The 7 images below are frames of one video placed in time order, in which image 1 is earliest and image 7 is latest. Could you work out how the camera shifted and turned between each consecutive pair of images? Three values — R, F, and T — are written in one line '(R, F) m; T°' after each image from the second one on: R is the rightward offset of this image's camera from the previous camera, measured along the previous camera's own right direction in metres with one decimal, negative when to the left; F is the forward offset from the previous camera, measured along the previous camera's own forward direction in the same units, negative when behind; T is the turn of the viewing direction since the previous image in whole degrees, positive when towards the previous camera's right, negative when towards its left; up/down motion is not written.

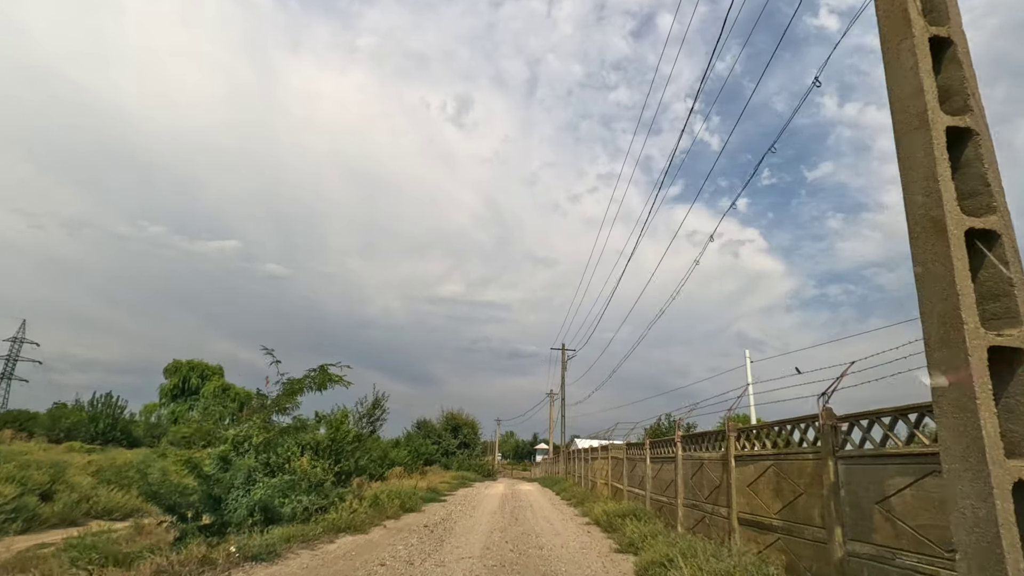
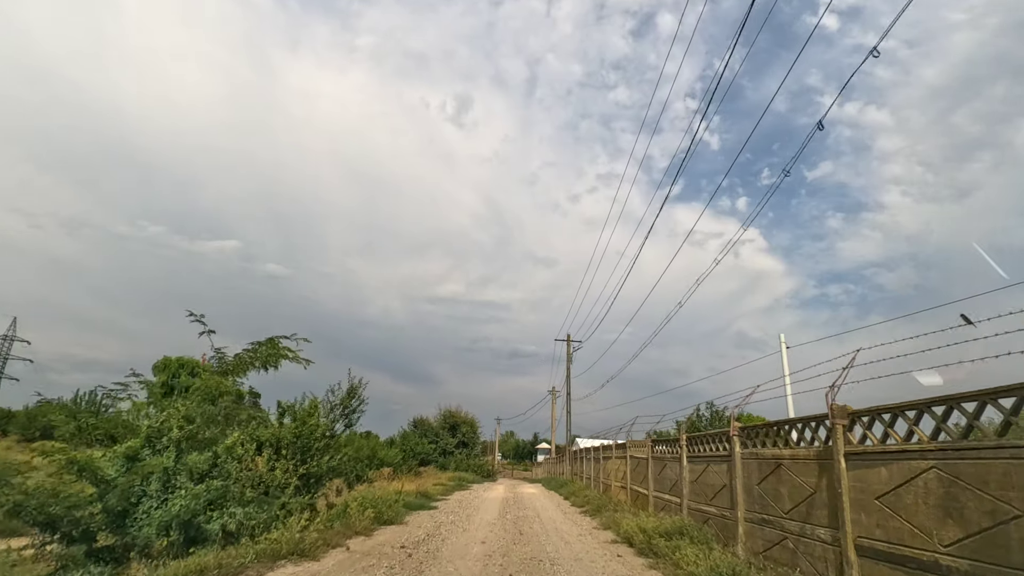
(0.0, +1.2) m; 0°
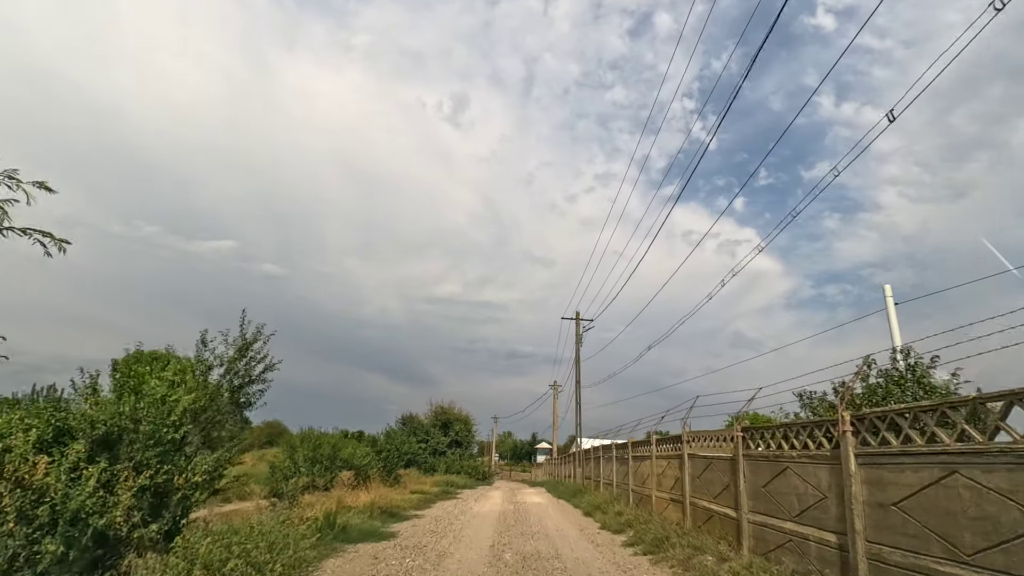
(0.0, +2.4) m; 0°
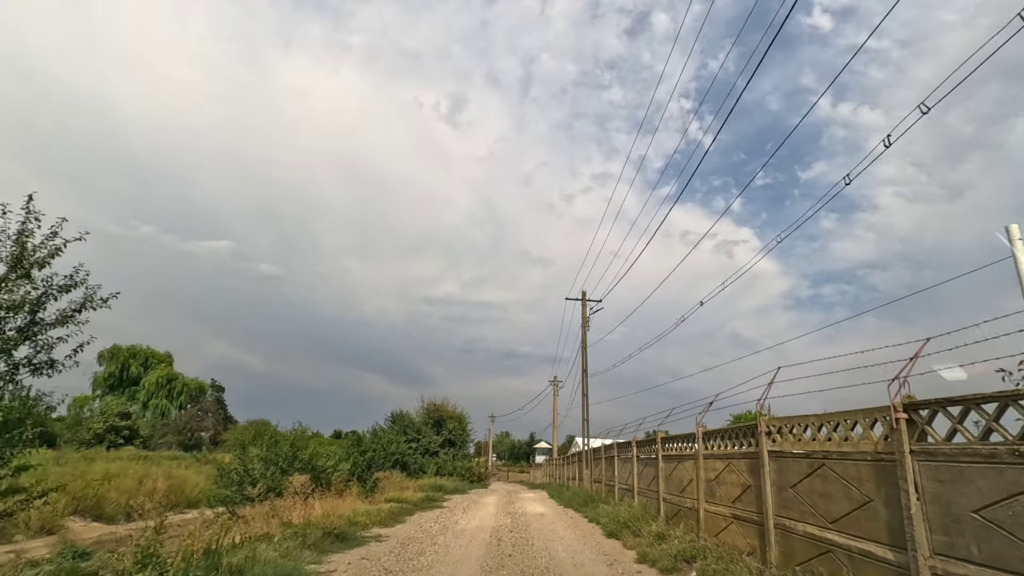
(0.0, +1.6) m; 0°
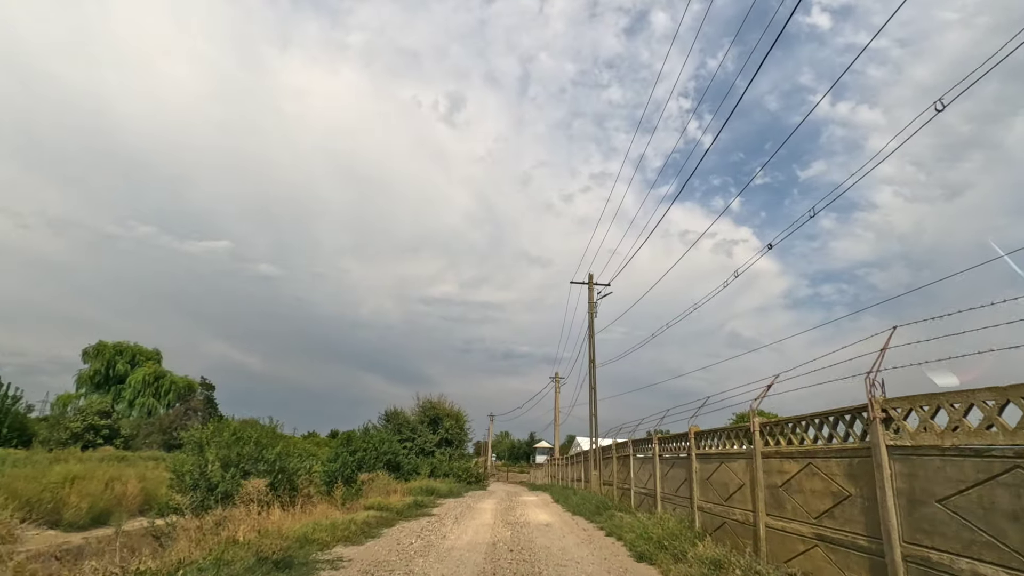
(0.0, +1.0) m; 0°
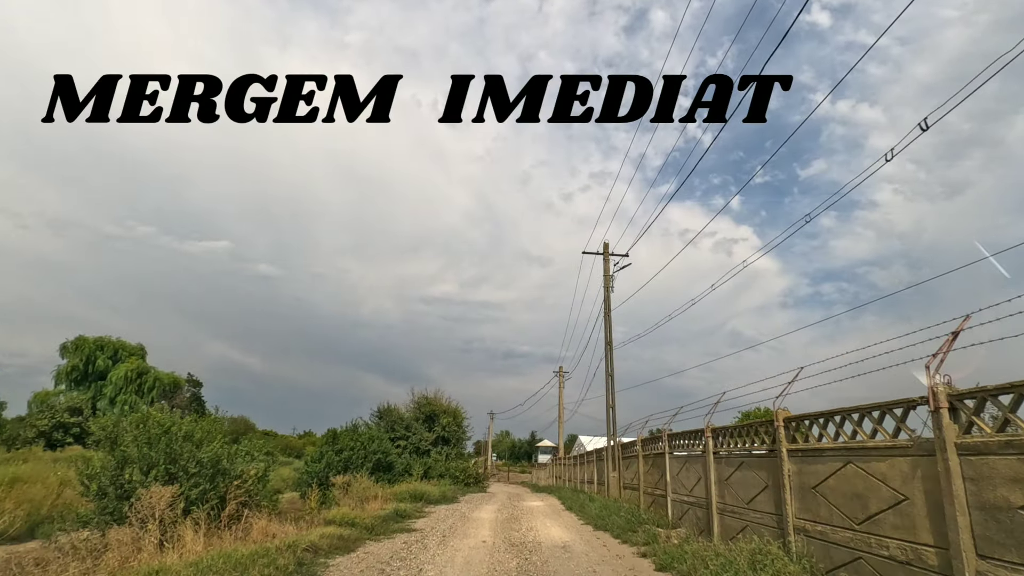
(0.0, +1.4) m; 0°
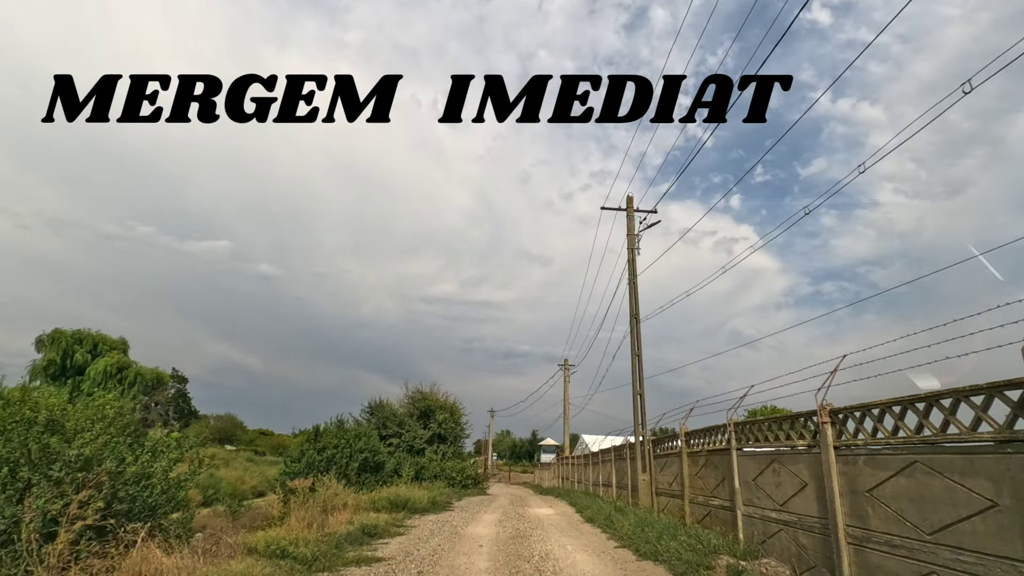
(0.0, +1.5) m; 0°
